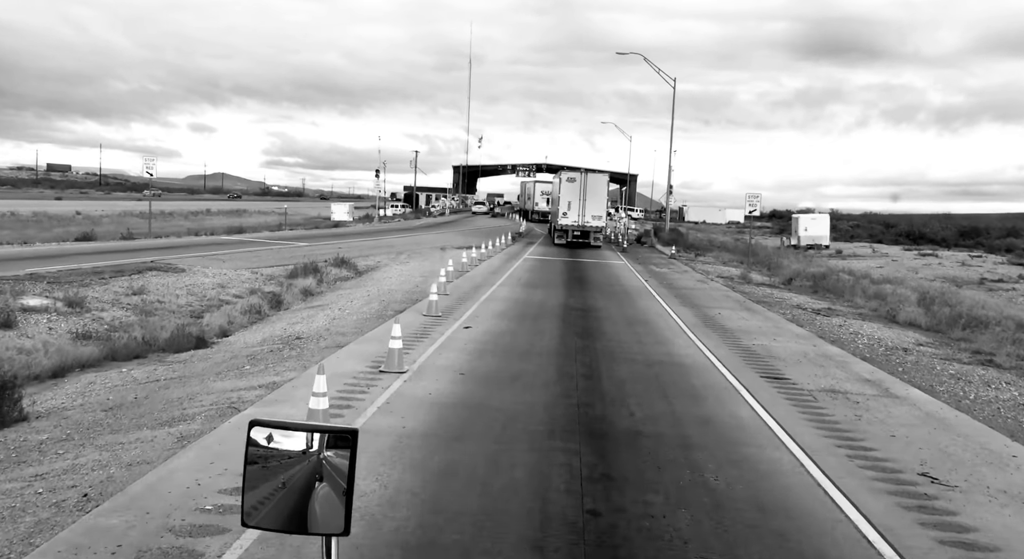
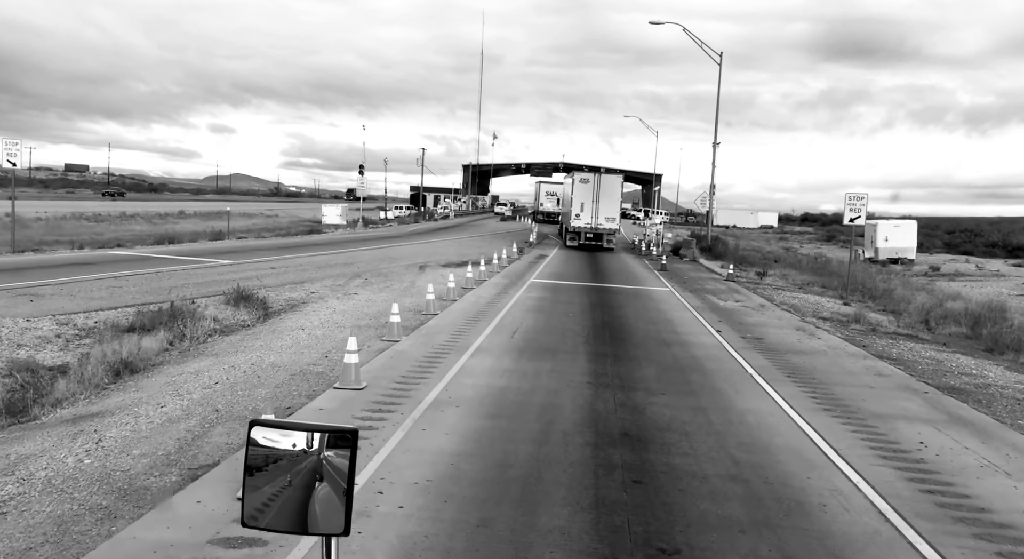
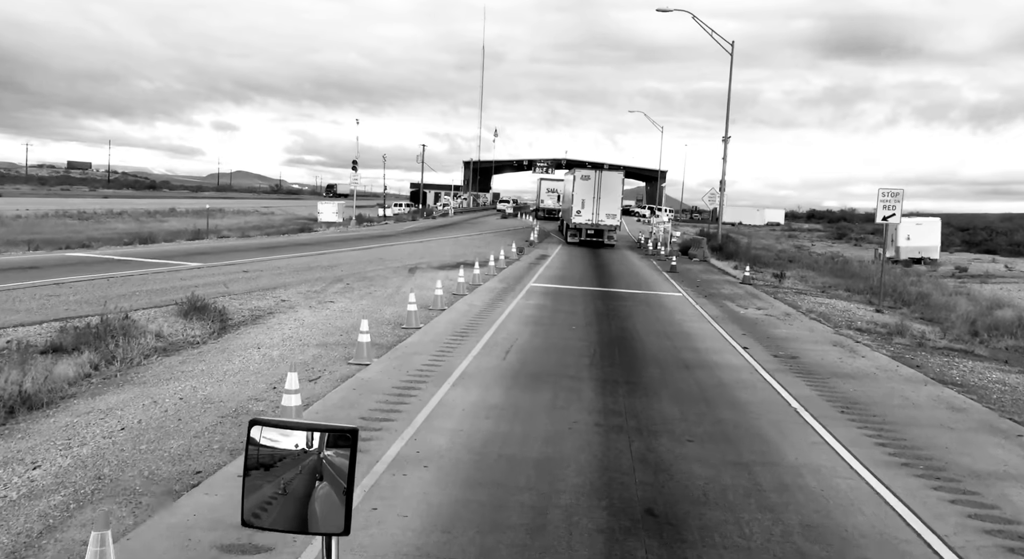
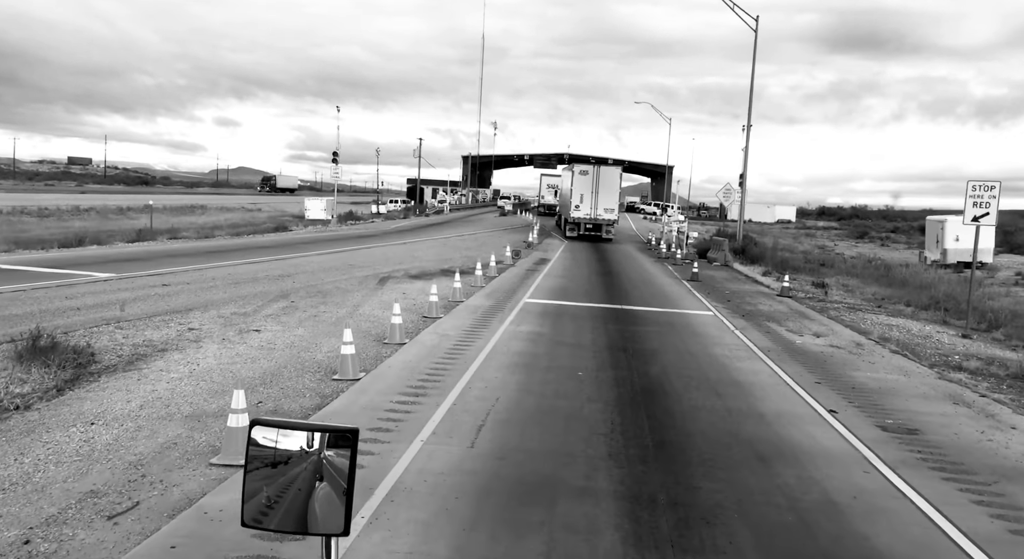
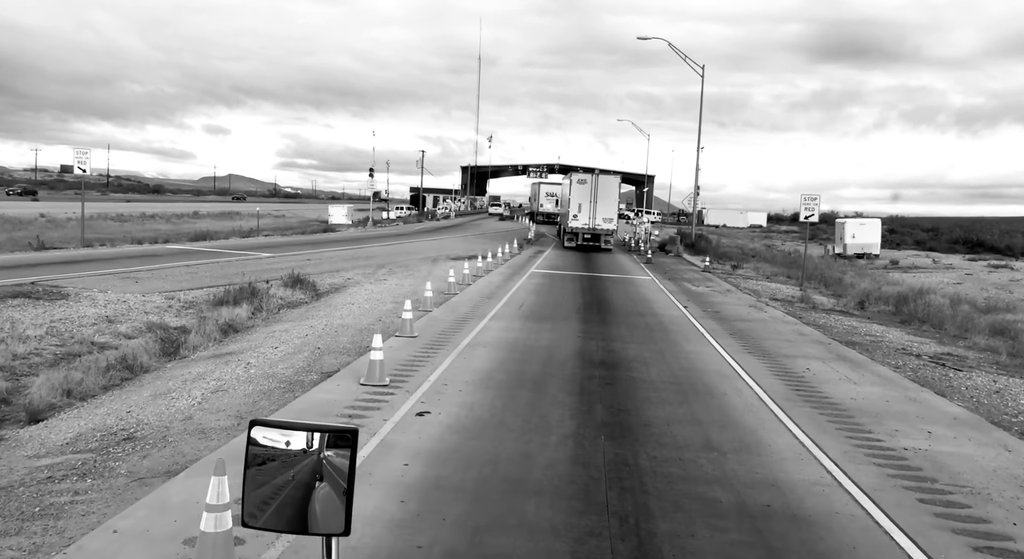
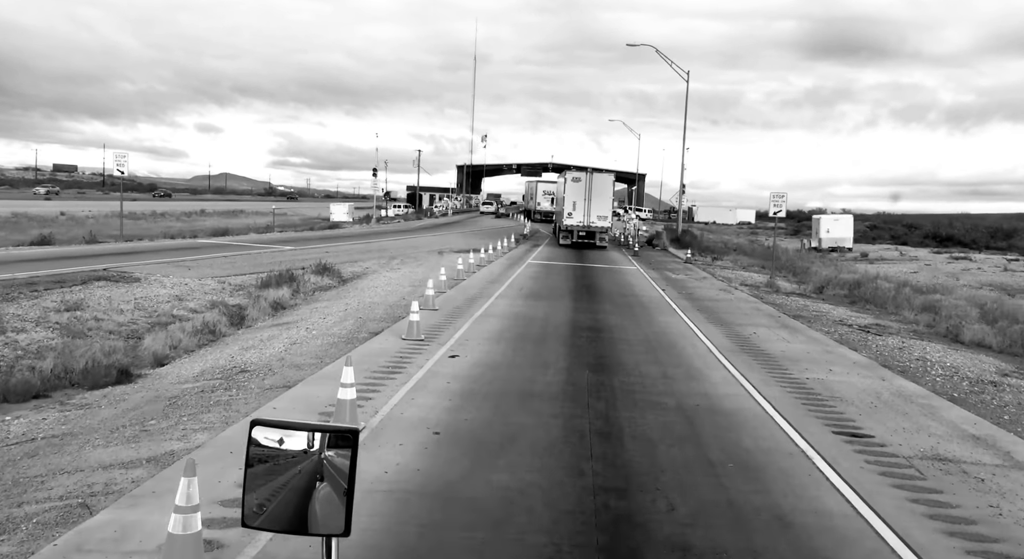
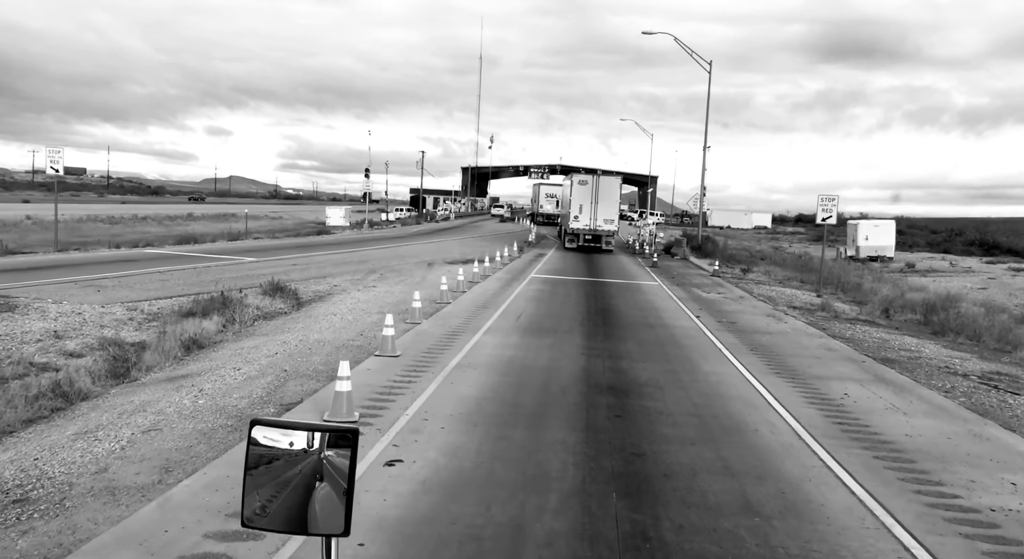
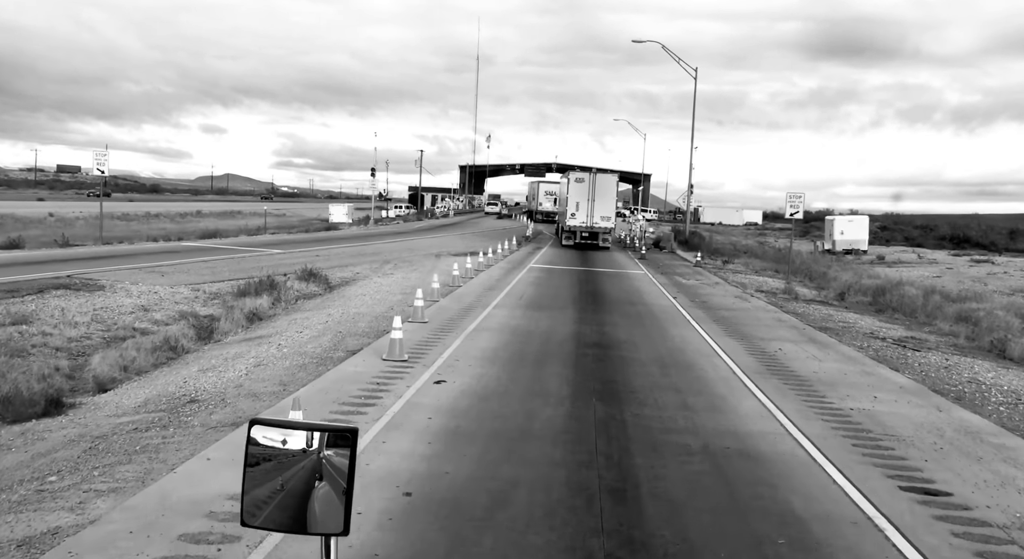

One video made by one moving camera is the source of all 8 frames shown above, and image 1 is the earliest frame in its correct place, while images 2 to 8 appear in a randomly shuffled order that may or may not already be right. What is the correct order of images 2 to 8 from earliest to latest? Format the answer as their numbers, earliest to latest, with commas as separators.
6, 8, 5, 7, 2, 3, 4
